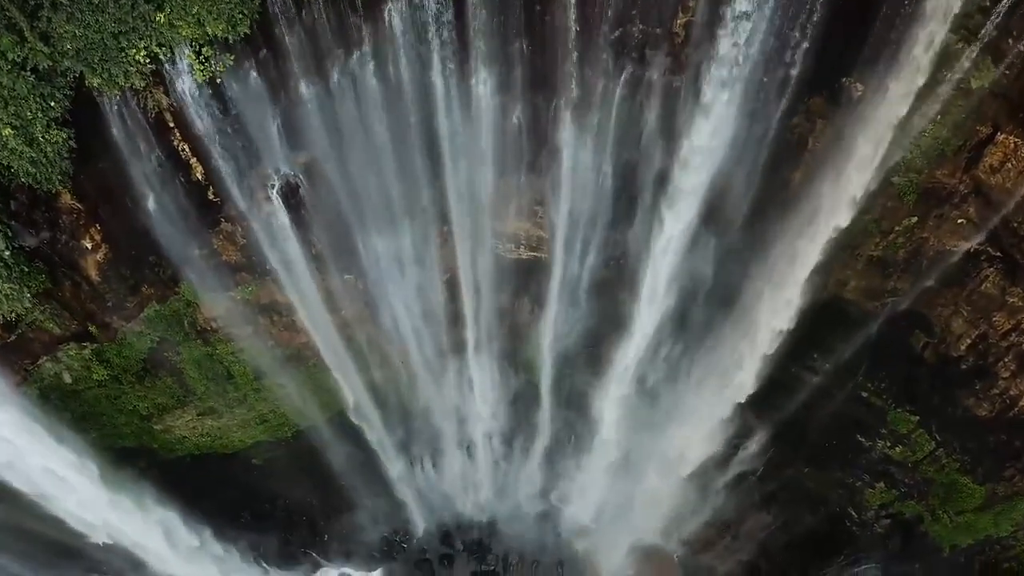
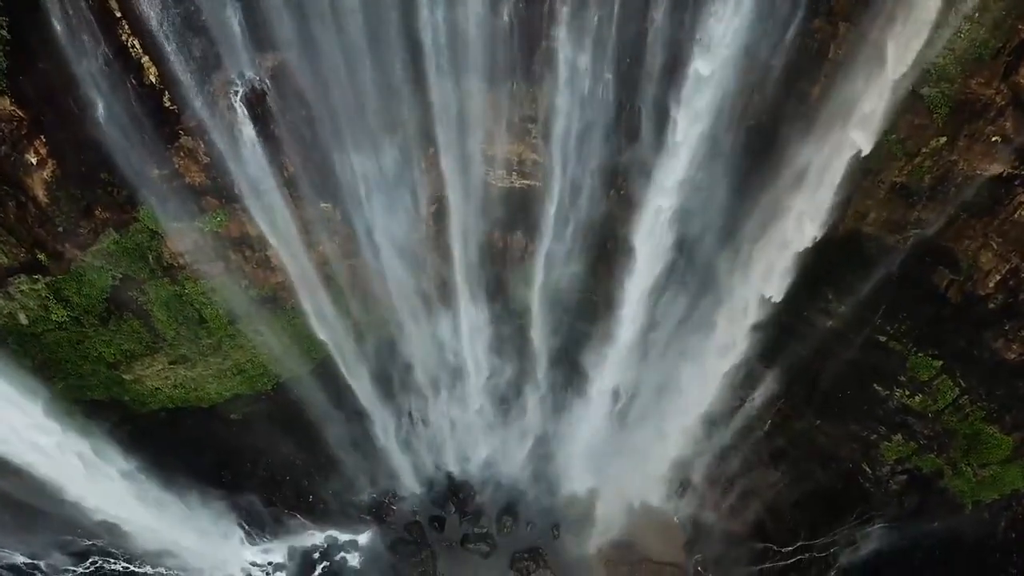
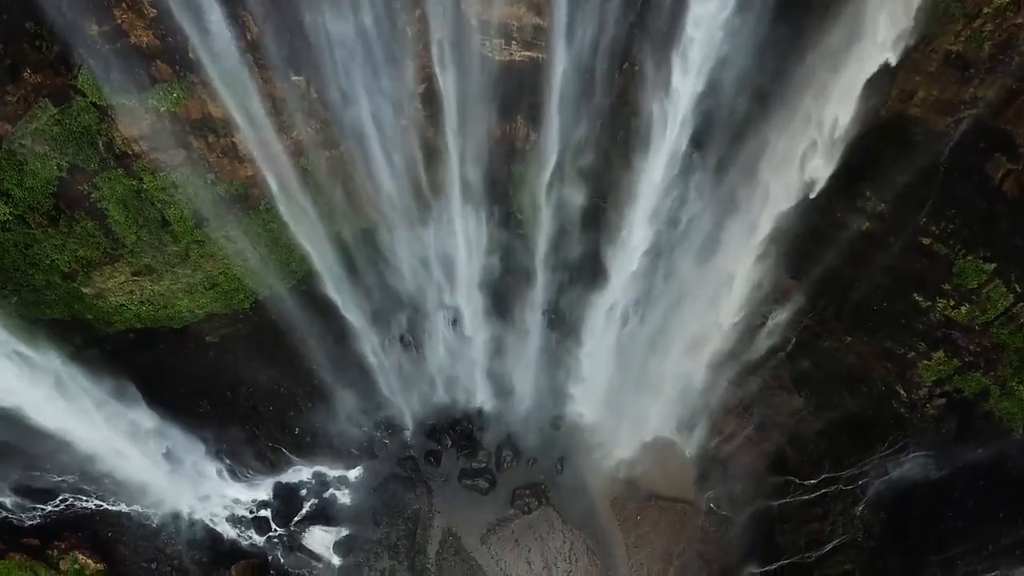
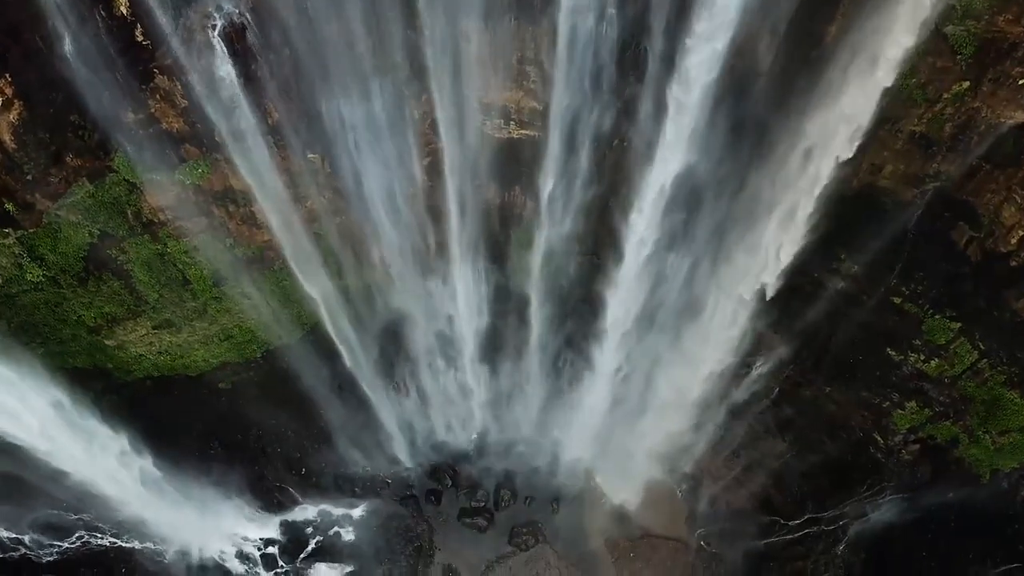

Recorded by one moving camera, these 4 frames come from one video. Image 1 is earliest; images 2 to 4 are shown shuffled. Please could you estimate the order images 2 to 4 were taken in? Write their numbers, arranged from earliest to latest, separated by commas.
2, 4, 3
